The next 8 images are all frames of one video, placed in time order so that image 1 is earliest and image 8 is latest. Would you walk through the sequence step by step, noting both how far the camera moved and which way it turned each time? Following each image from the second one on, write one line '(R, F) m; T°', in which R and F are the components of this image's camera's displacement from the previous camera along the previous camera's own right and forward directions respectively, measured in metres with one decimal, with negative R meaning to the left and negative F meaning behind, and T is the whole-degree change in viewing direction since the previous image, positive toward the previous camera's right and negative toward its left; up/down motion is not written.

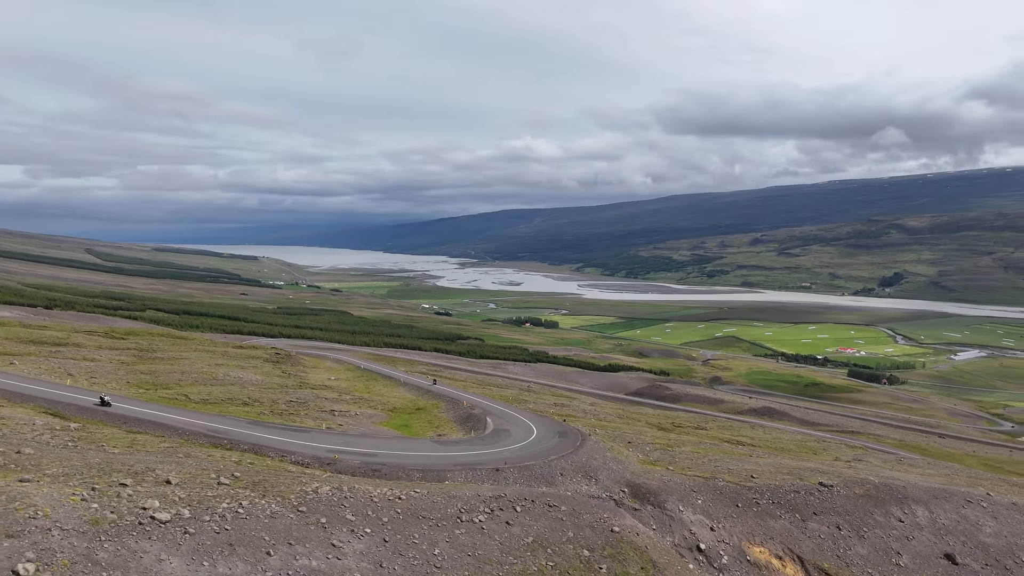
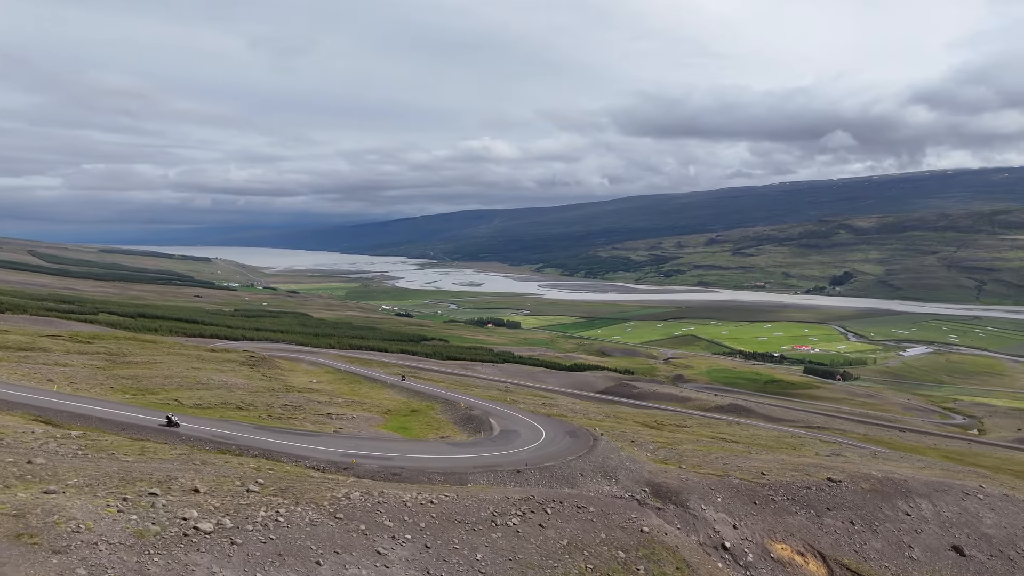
(-1.7, +0.3) m; +3°
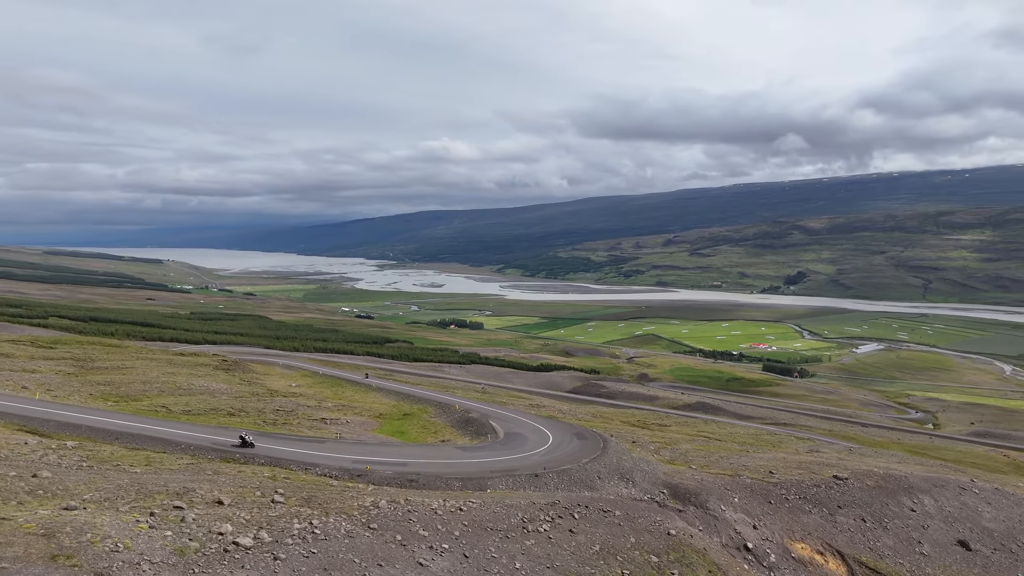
(-1.5, +0.5) m; +3°
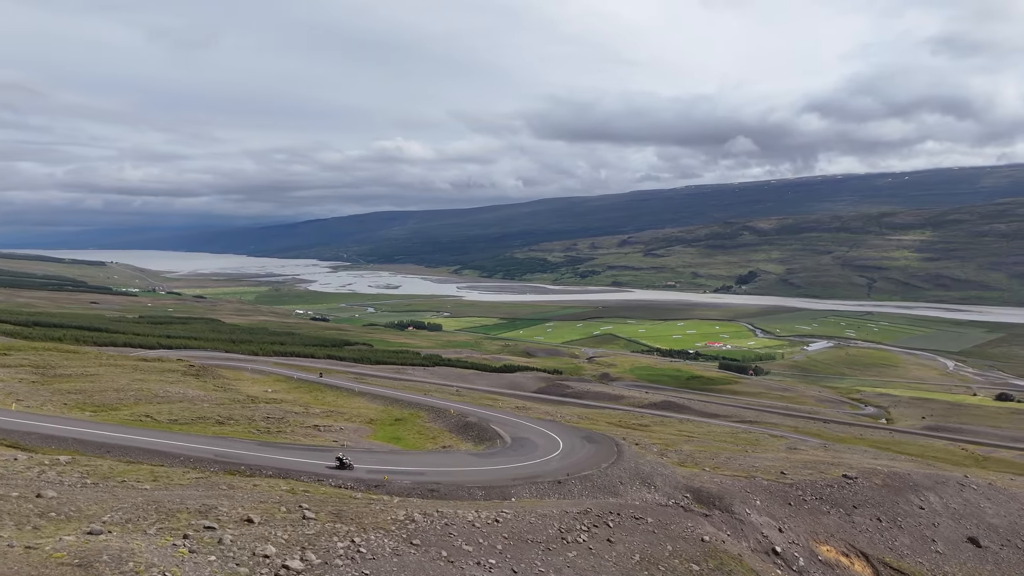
(-1.7, +0.7) m; +4°
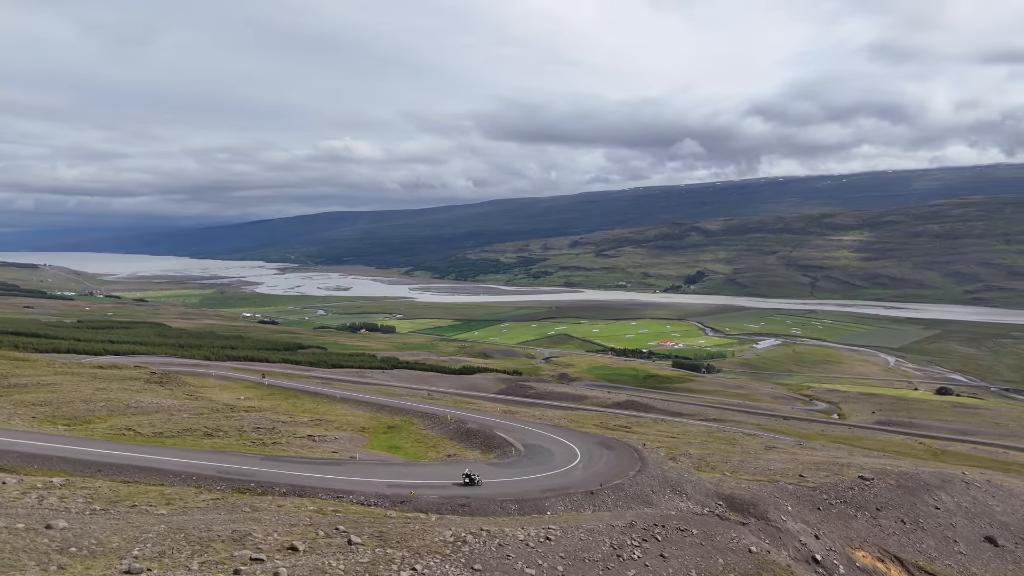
(-1.9, +1.0) m; +4°
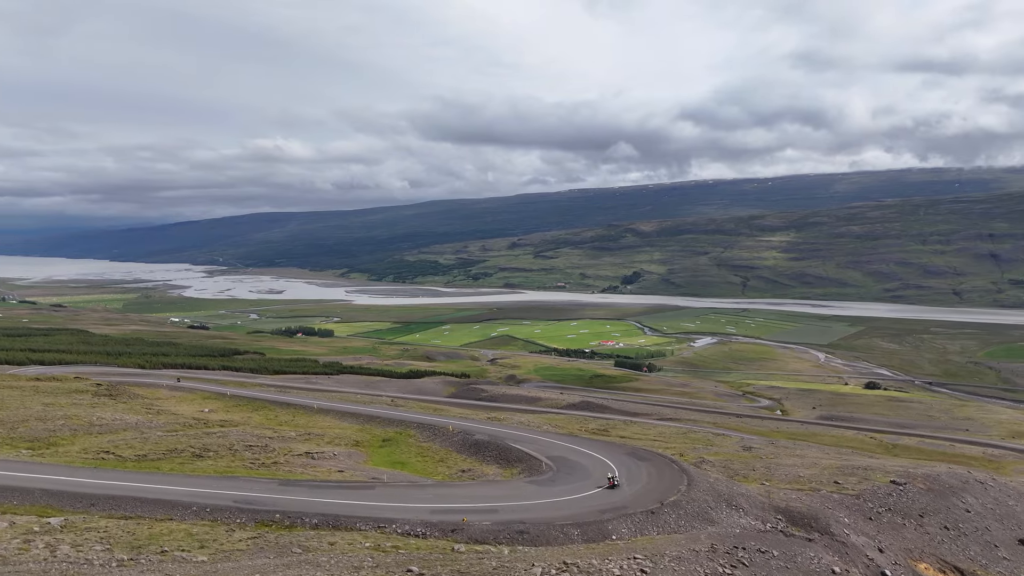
(-2.6, +1.7) m; +5°
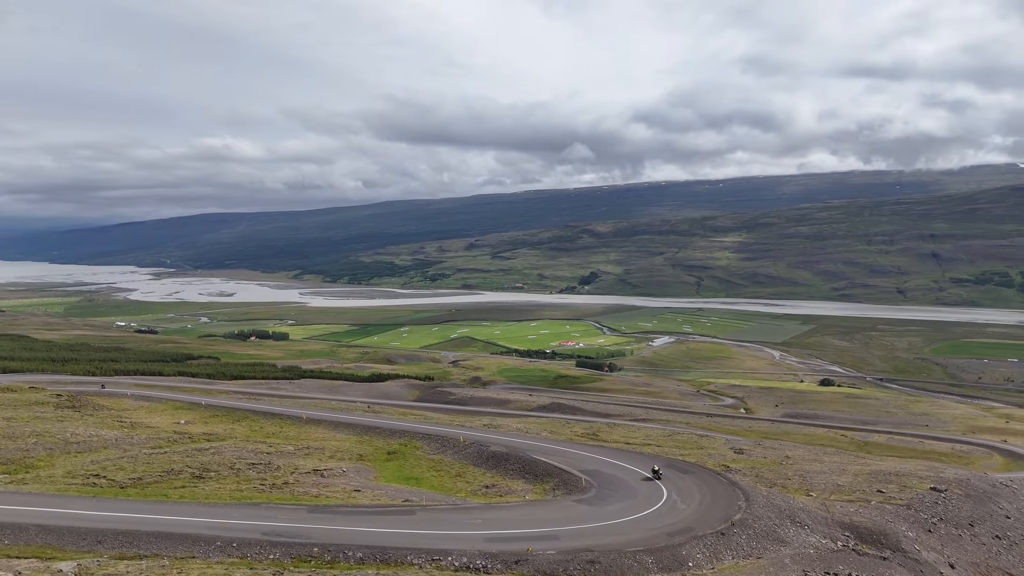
(-2.1, +1.6) m; +4°
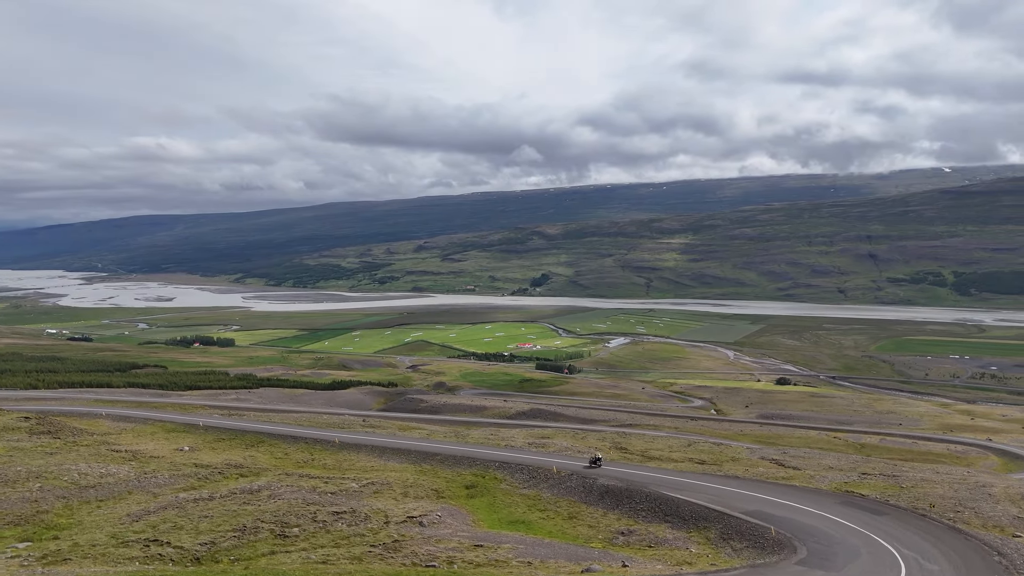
(-4.7, +3.9) m; +4°
